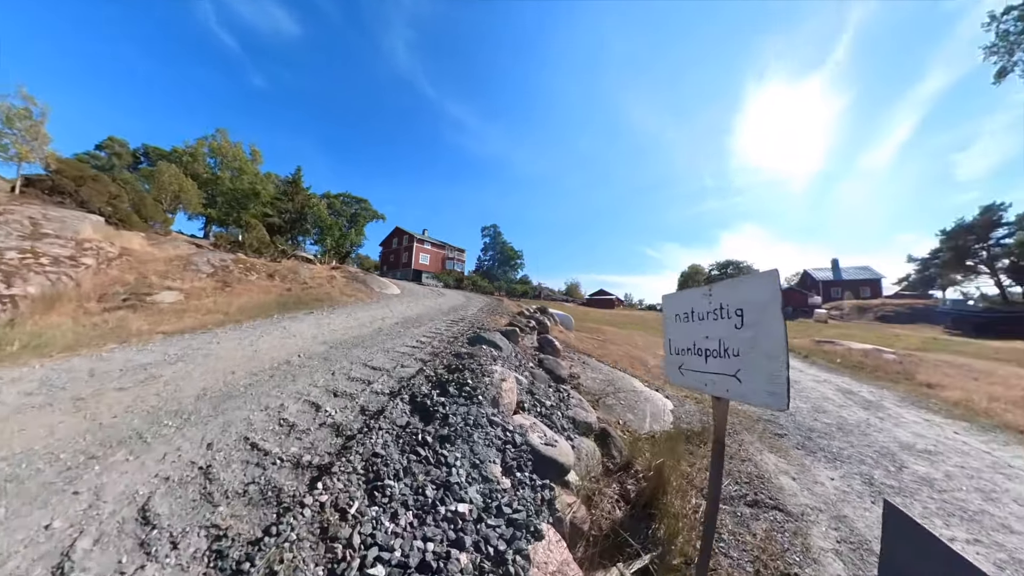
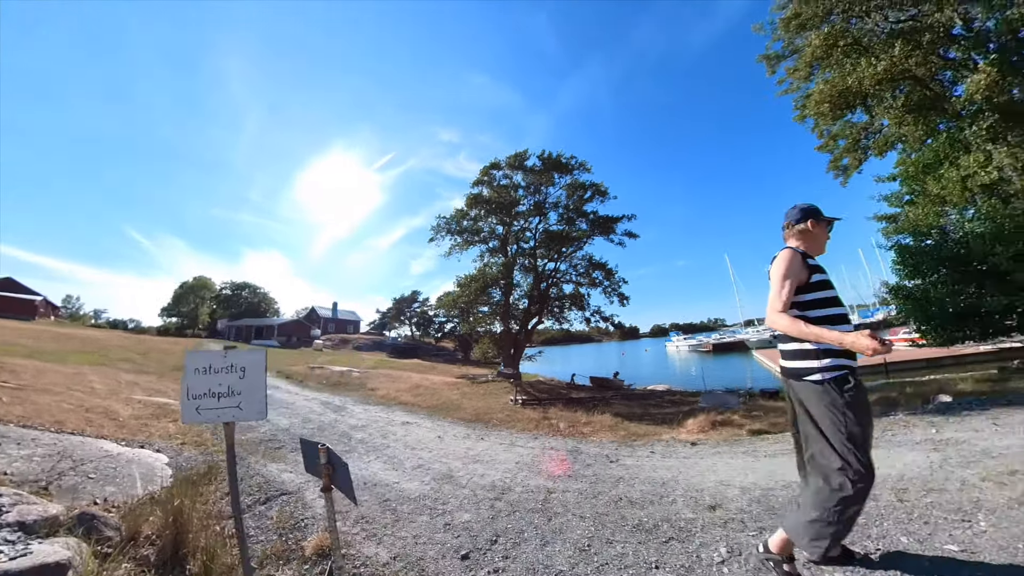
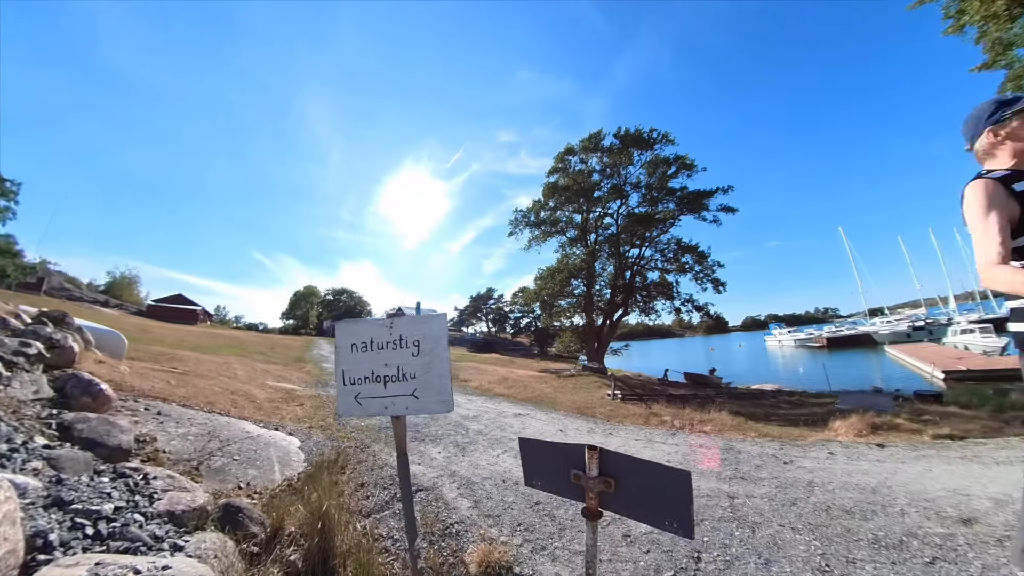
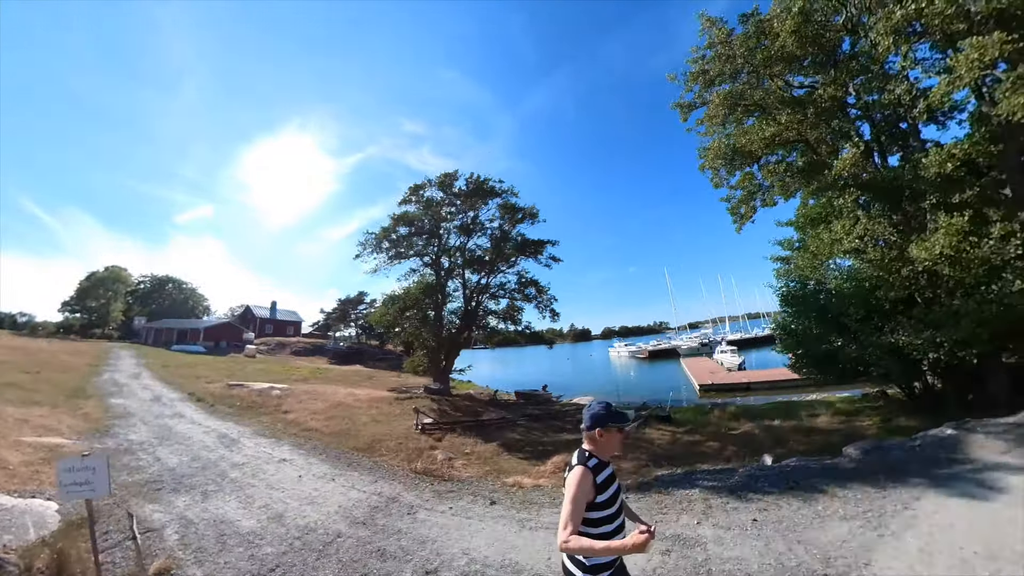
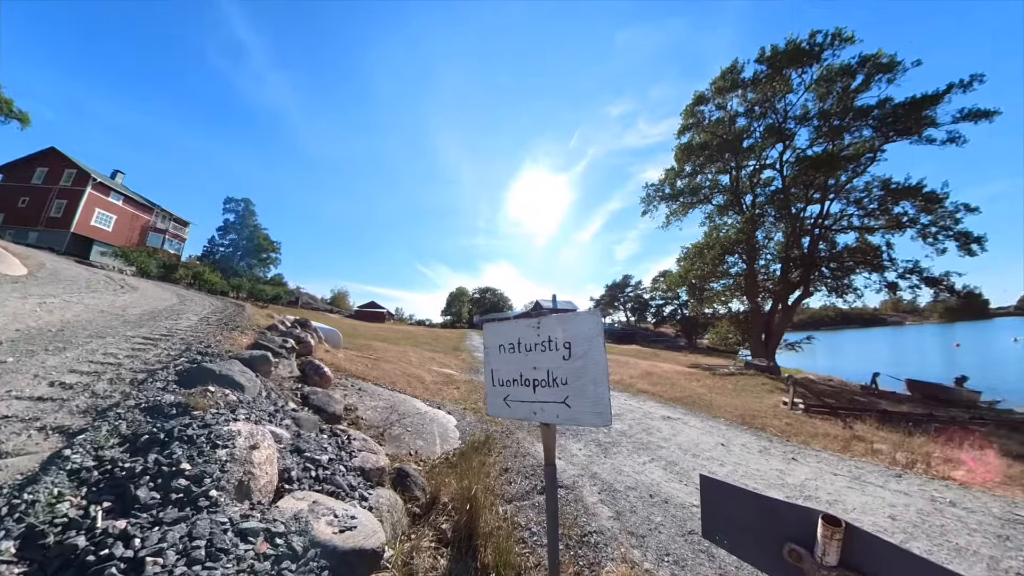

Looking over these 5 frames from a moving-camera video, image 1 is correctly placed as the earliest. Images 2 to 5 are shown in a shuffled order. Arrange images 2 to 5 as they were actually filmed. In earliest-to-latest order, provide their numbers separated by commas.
5, 3, 2, 4
